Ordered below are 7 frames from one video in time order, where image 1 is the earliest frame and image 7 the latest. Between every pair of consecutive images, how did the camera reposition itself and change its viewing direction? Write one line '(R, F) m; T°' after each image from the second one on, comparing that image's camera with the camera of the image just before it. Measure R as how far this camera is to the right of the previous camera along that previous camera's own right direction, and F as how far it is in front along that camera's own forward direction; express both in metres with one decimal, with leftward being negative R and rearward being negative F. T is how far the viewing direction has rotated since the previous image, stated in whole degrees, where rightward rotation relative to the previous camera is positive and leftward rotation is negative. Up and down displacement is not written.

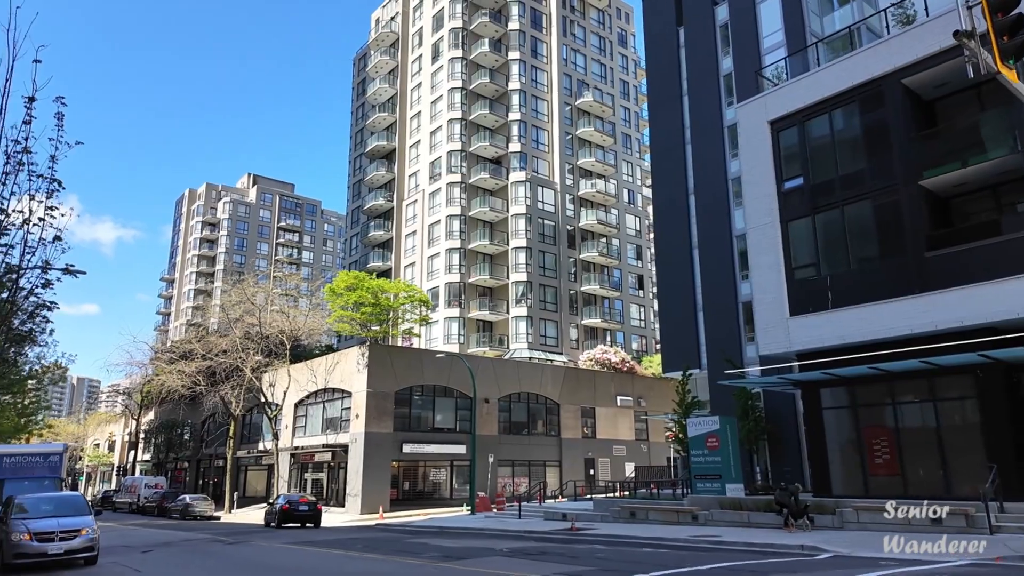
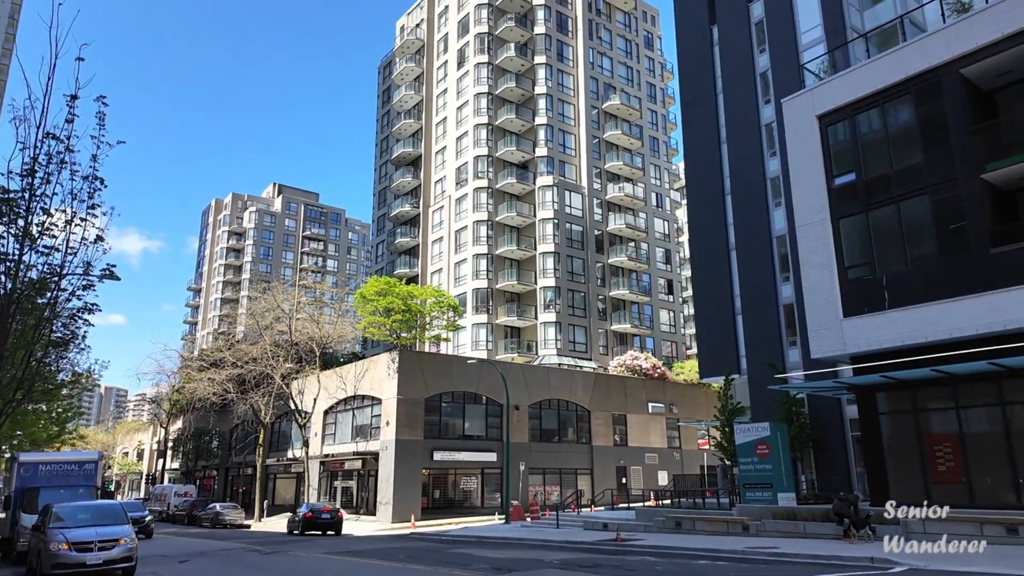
(-0.6, +0.6) m; -2°
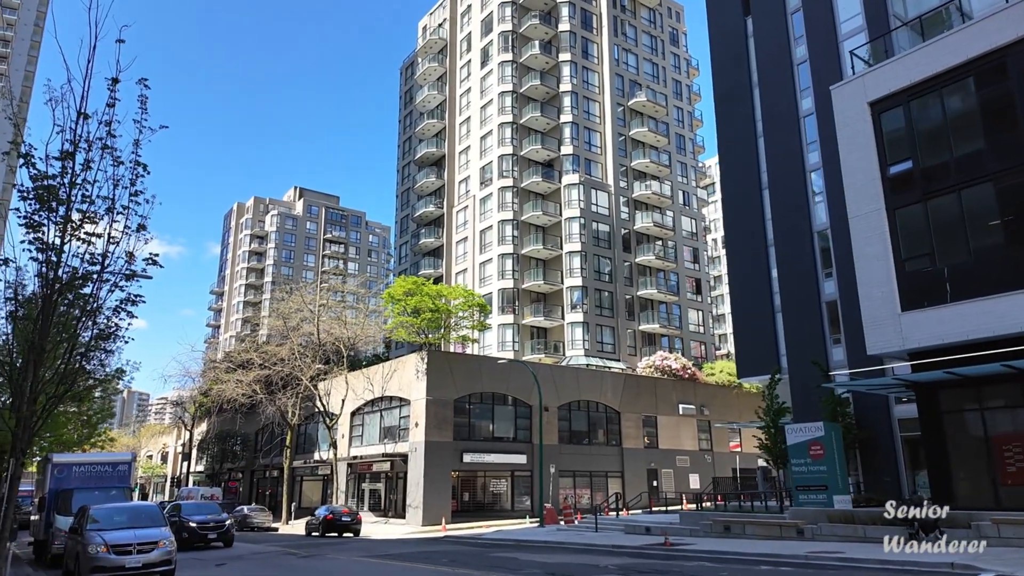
(-0.7, +0.6) m; -1°
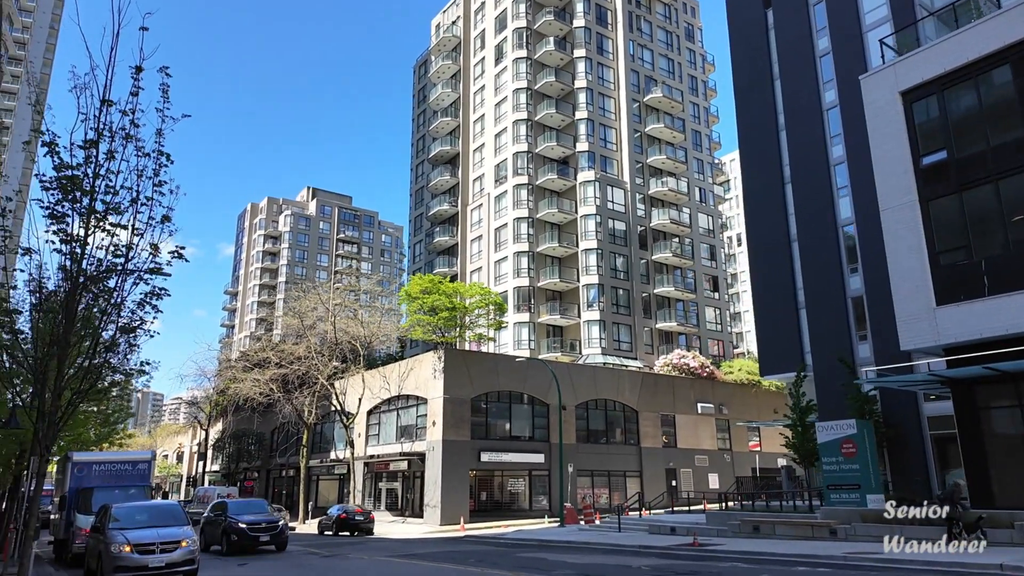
(-0.4, +0.3) m; -1°
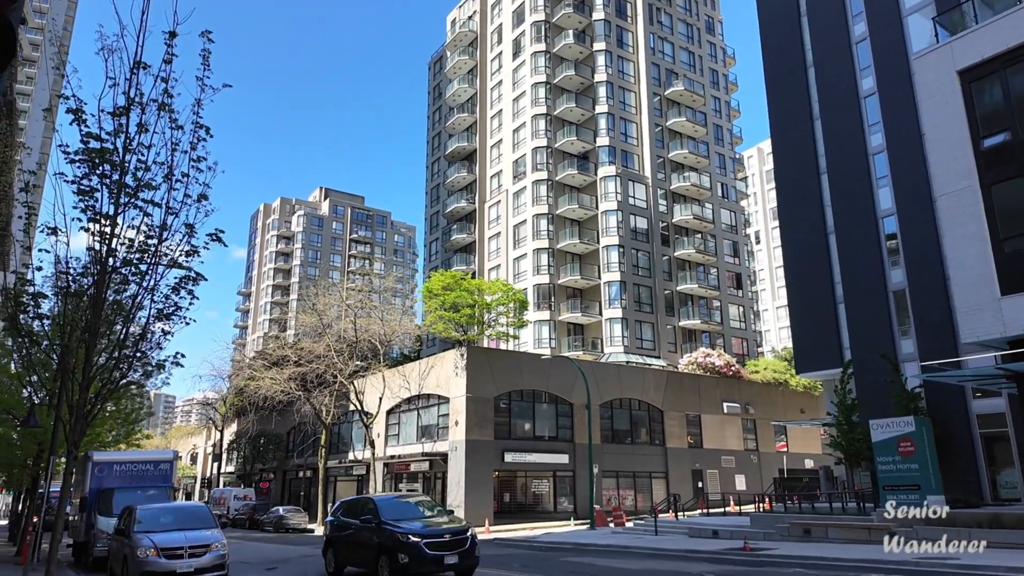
(-0.8, +0.9) m; -1°
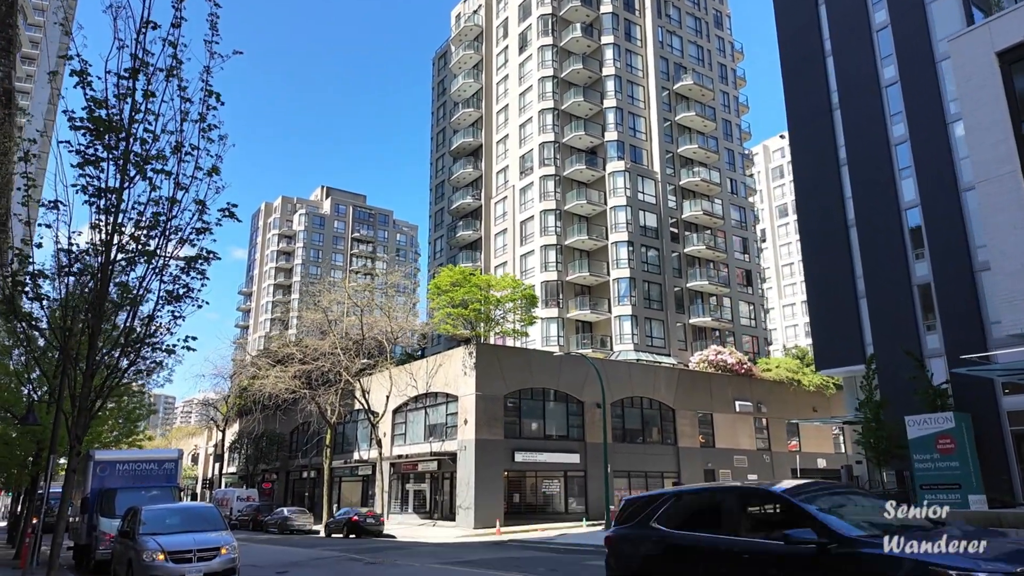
(-0.6, +0.8) m; 0°
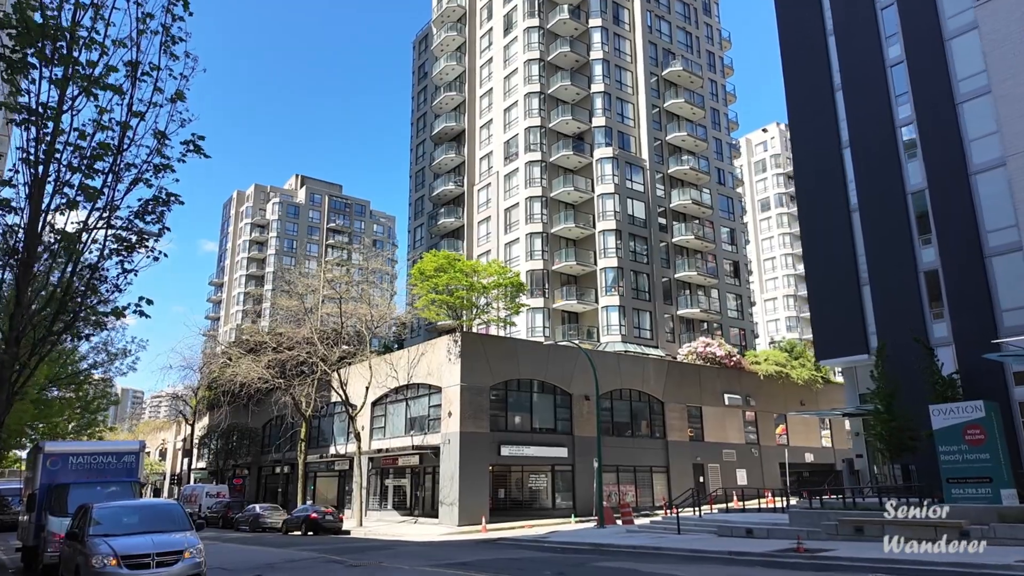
(-0.6, +1.6) m; +2°
